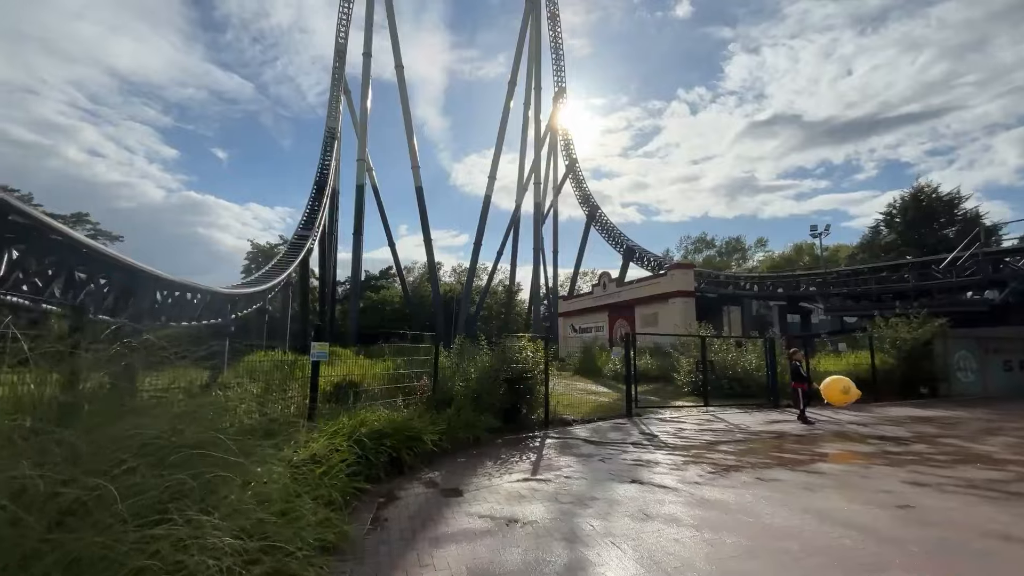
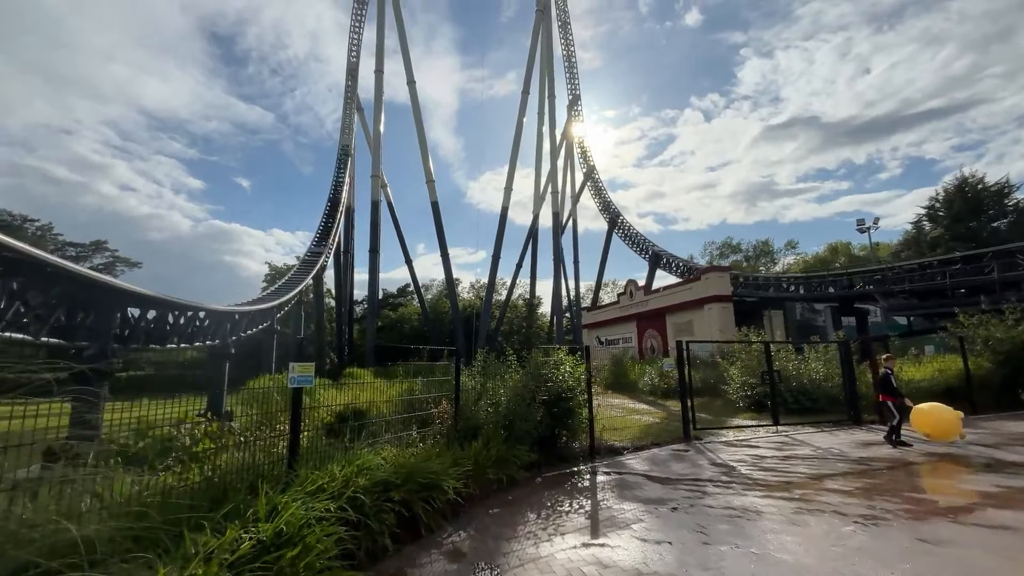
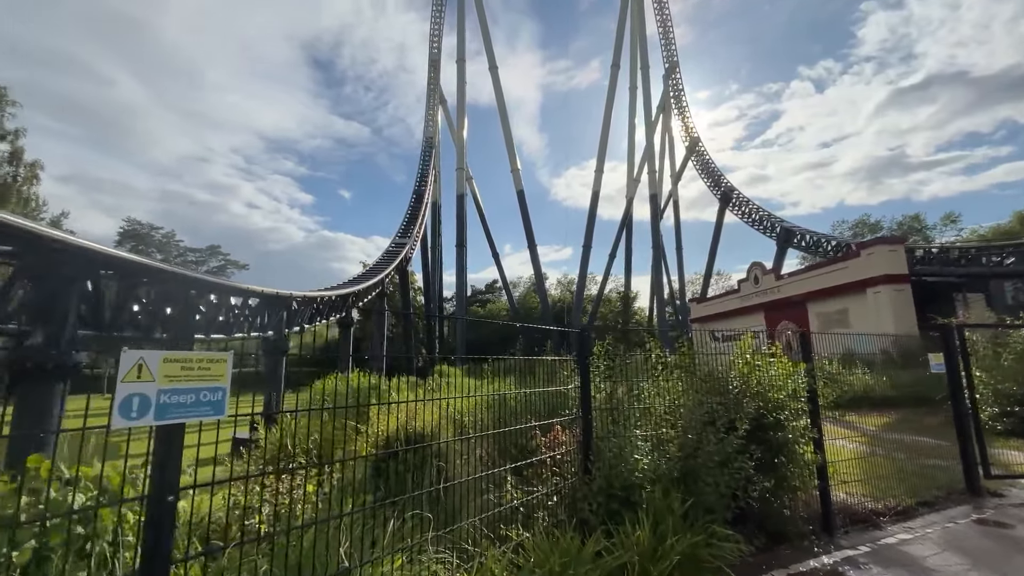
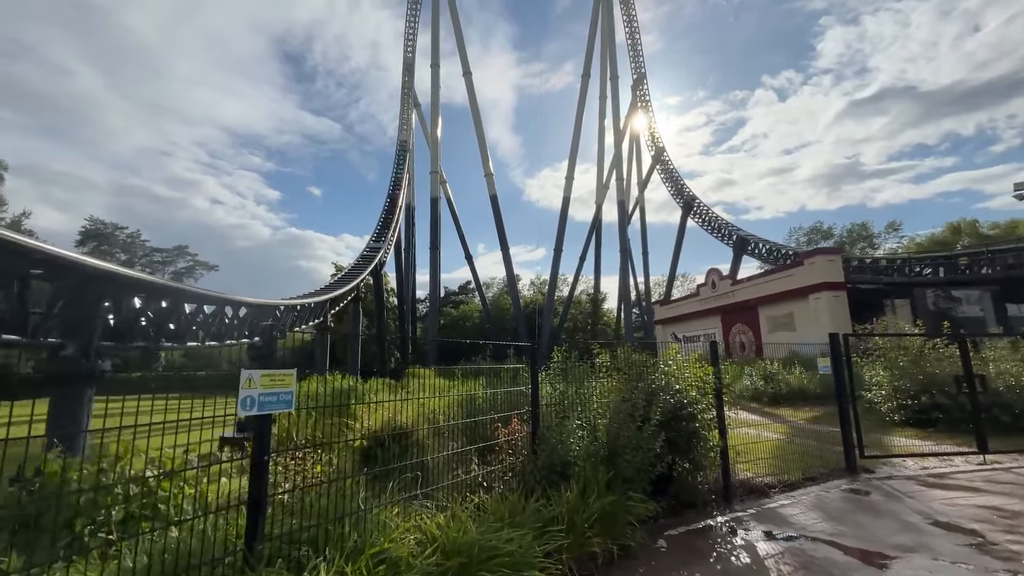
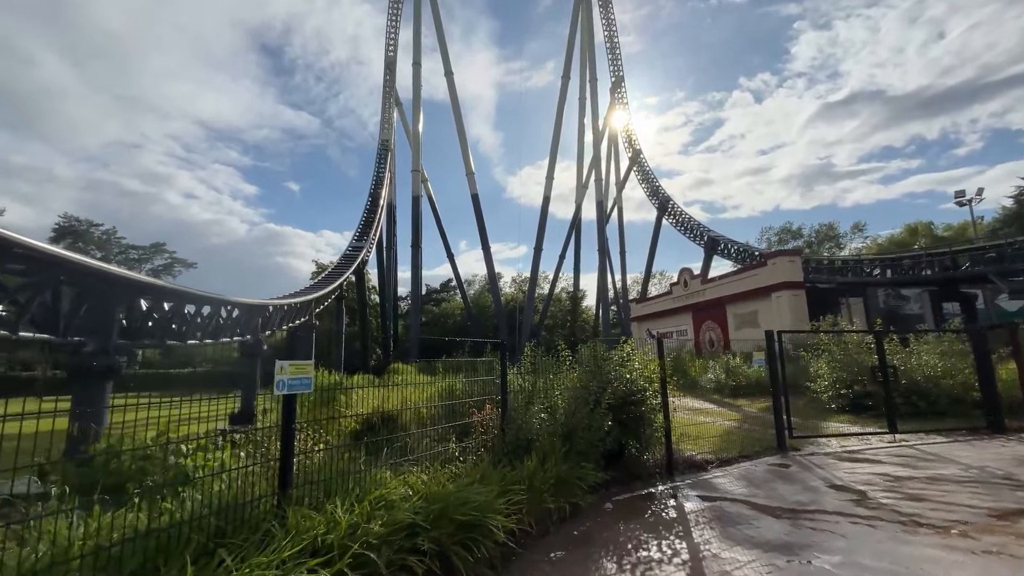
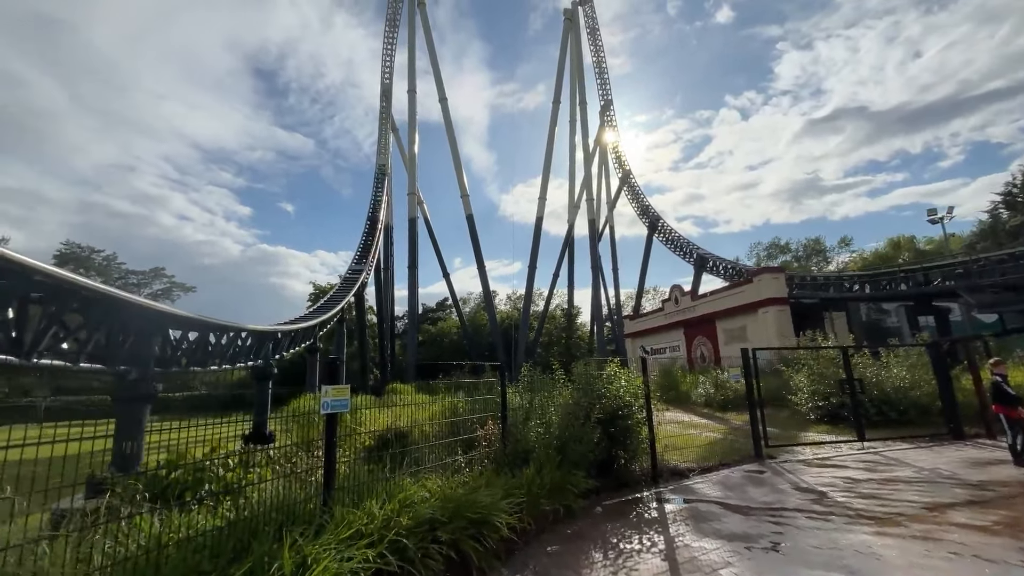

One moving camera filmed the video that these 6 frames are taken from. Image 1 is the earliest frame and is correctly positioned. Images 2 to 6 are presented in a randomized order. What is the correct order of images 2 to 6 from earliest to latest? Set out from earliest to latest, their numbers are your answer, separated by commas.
2, 6, 5, 4, 3
